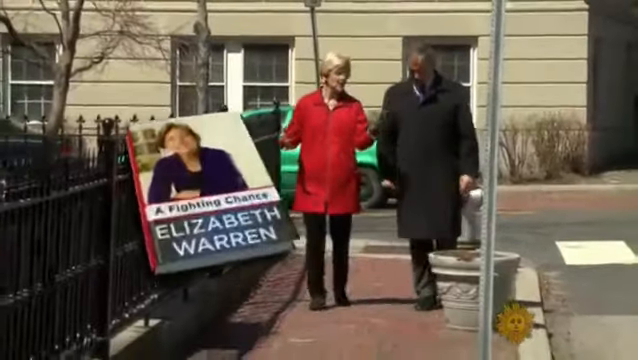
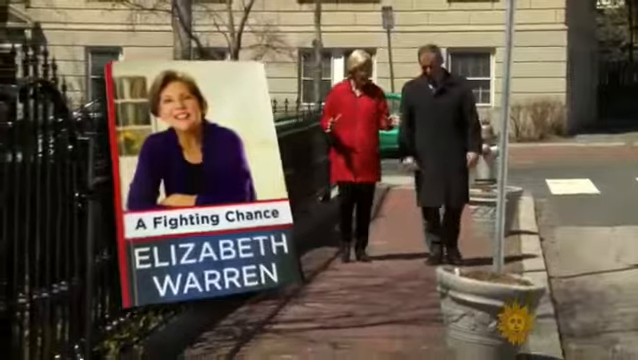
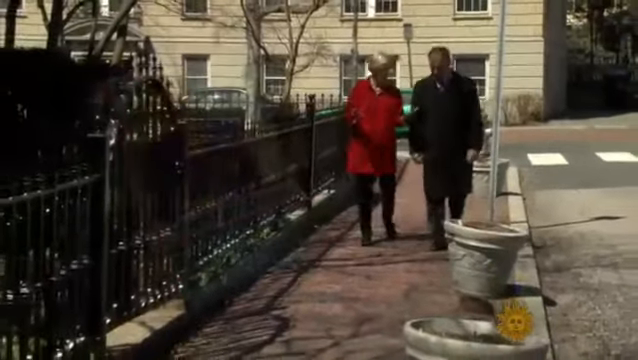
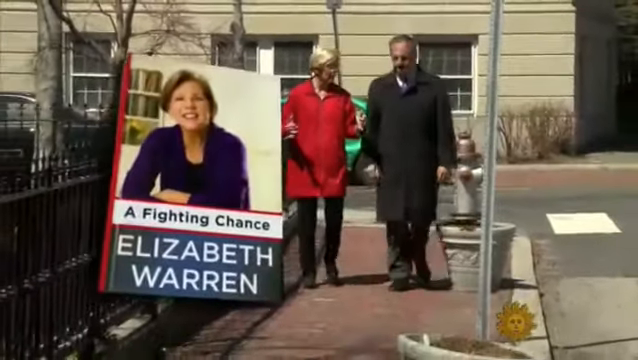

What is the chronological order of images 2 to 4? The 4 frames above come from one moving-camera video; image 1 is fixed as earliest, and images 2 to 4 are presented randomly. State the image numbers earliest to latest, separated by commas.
4, 2, 3
